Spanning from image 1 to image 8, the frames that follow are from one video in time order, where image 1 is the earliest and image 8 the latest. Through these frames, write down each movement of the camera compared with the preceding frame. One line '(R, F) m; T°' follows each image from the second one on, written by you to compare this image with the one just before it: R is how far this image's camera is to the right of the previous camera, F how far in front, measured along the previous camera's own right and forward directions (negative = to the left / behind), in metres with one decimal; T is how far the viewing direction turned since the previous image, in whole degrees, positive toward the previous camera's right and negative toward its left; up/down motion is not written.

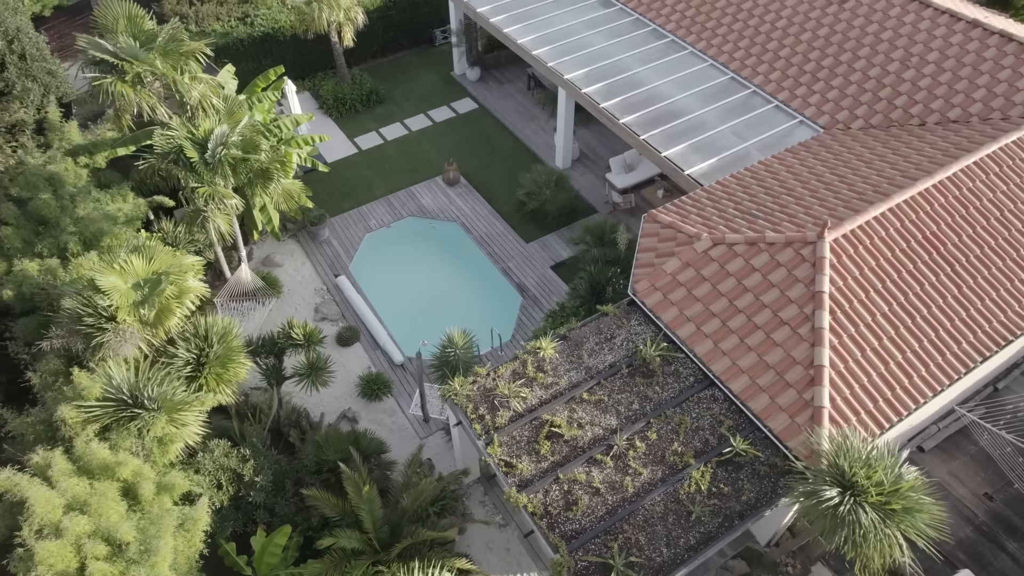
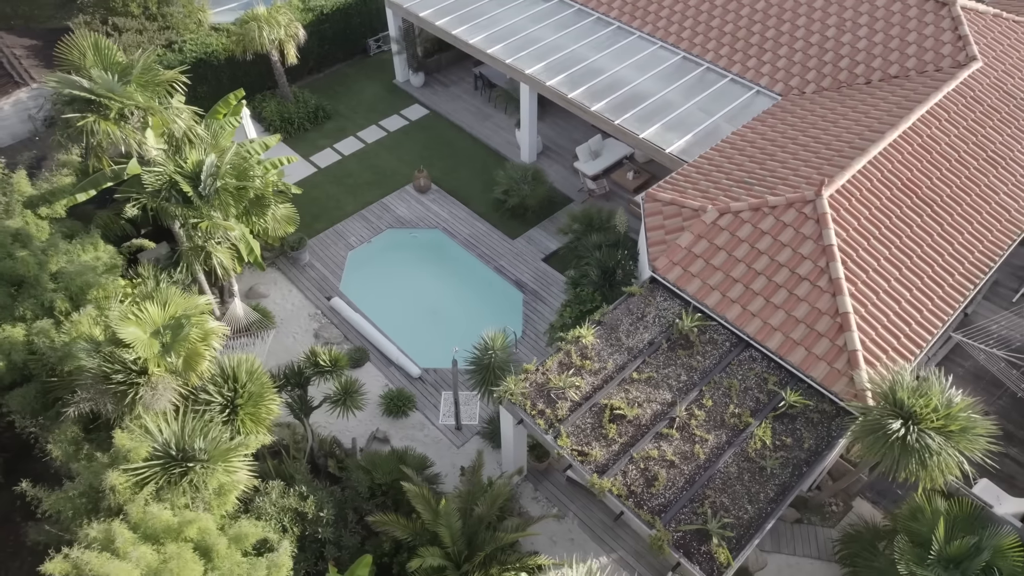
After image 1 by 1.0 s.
(-2.2, +0.1) m; +8°
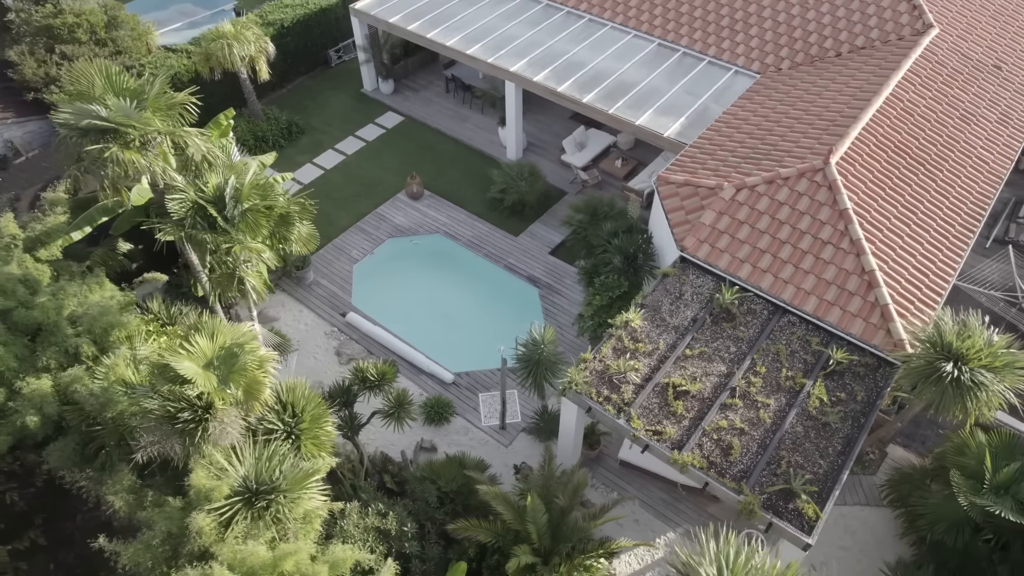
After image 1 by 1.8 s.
(-2.0, 0.0) m; +6°
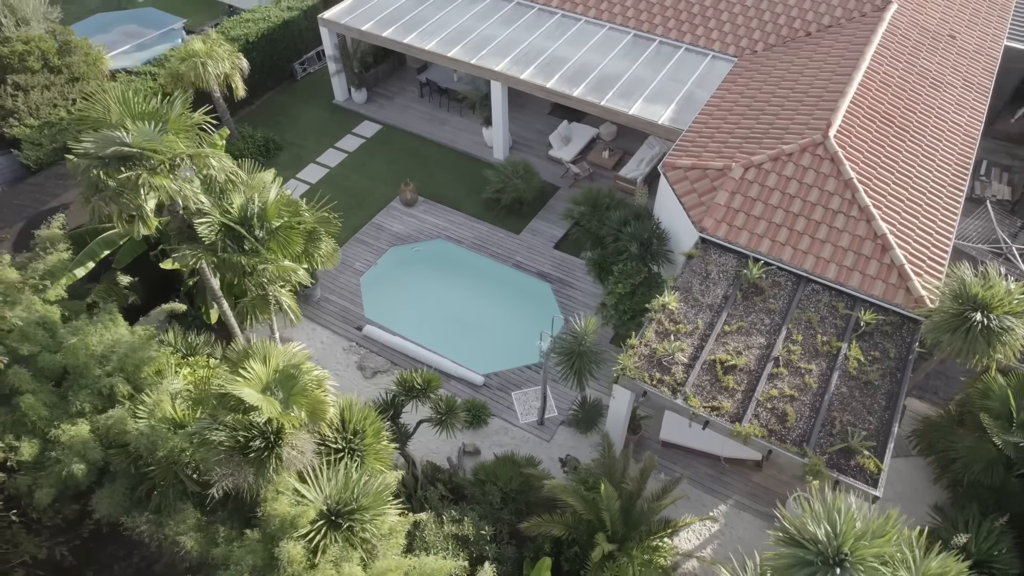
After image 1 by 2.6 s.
(-1.8, 0.0) m; +5°
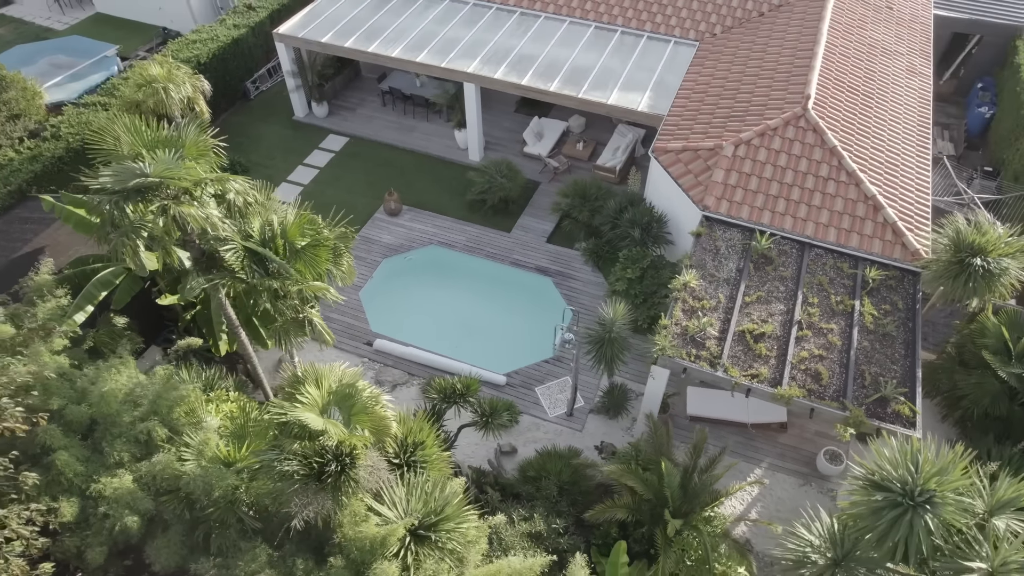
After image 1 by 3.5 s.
(-1.8, 0.0) m; +6°
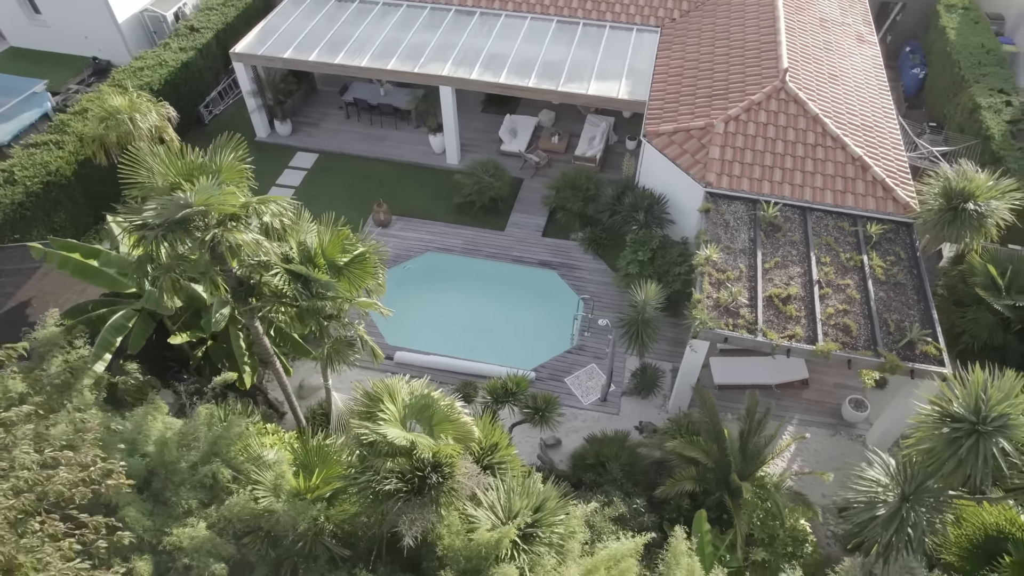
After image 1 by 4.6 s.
(-2.0, +0.1) m; +6°
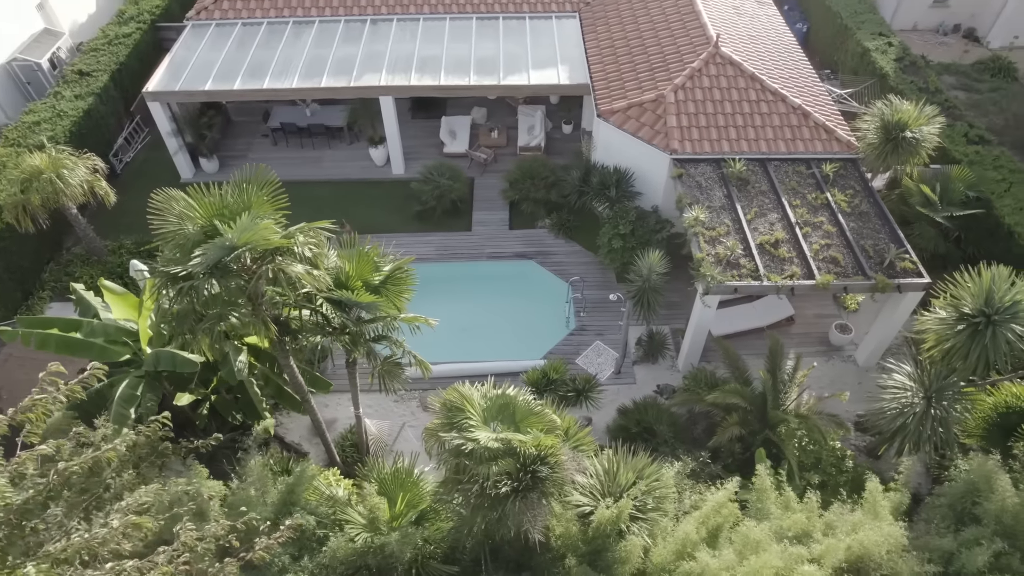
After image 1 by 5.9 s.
(-2.5, +0.1) m; +9°
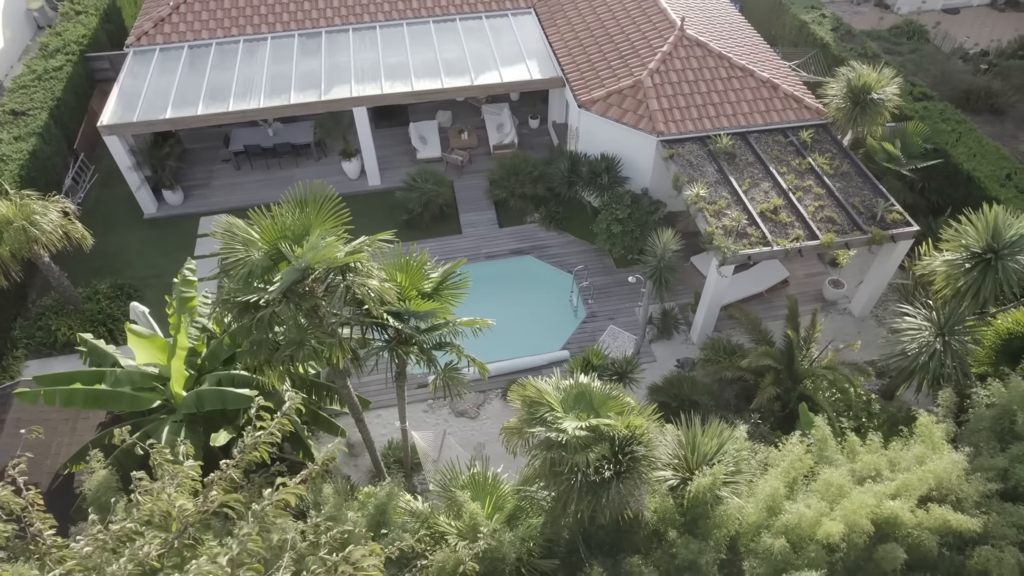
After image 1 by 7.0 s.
(-2.0, +0.1) m; +6°
